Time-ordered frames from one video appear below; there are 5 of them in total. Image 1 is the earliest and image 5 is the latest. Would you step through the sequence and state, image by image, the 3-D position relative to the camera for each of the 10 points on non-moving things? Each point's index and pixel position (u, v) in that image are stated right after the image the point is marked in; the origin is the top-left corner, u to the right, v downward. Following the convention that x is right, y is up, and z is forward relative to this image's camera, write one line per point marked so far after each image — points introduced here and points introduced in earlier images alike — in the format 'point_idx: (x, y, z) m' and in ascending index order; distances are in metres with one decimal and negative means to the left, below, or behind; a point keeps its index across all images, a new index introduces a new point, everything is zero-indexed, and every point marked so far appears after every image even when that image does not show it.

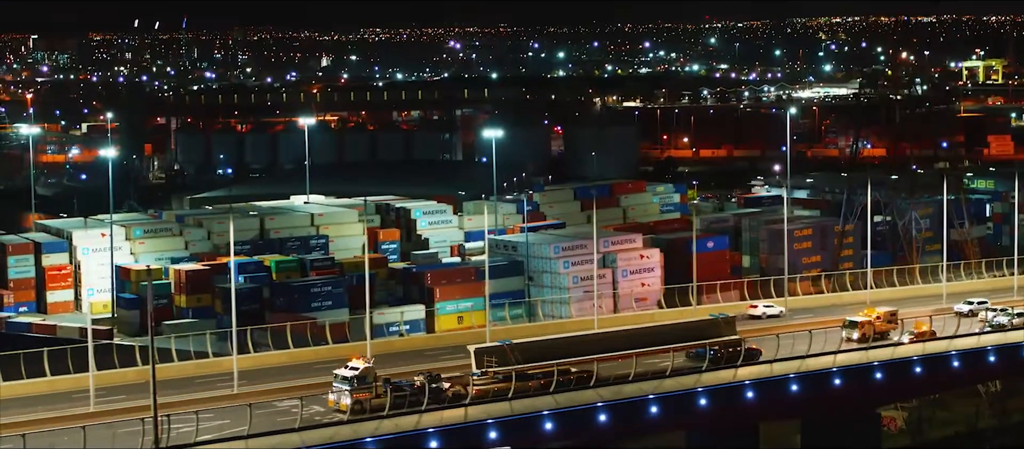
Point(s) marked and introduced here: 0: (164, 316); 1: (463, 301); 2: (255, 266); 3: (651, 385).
0: (-5.8, -1.5, +19.4) m
1: (-0.8, -1.2, +18.4) m
2: (-4.4, -0.7, +19.9) m
3: (+1.6, -1.7, +11.7) m
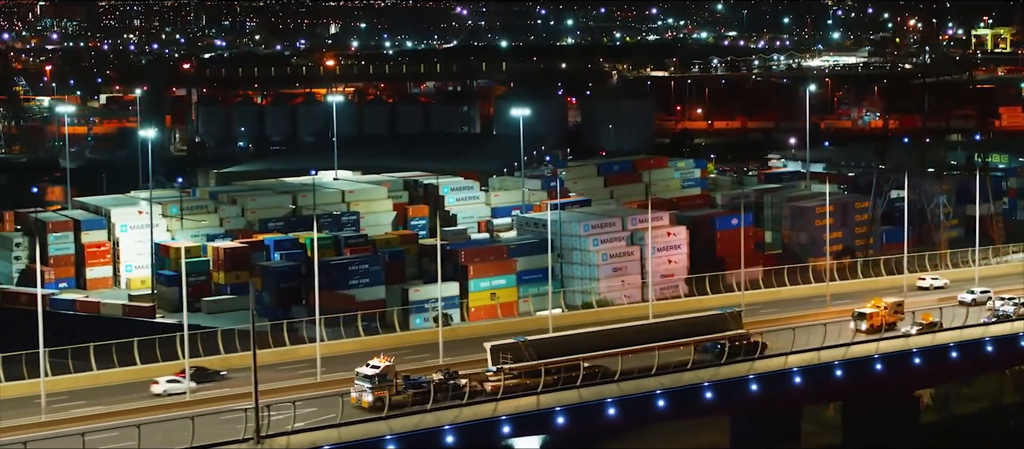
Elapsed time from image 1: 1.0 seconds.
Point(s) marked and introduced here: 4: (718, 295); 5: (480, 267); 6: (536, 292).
0: (-5.3, -1.2, +19.9) m
1: (-0.3, -0.9, +18.9) m
2: (-3.9, -0.3, +20.4) m
3: (+2.2, -1.6, +12.2) m
4: (+3.2, -1.2, +17.5) m
5: (-0.5, -0.7, +18.8) m
6: (+0.4, -1.1, +19.3) m
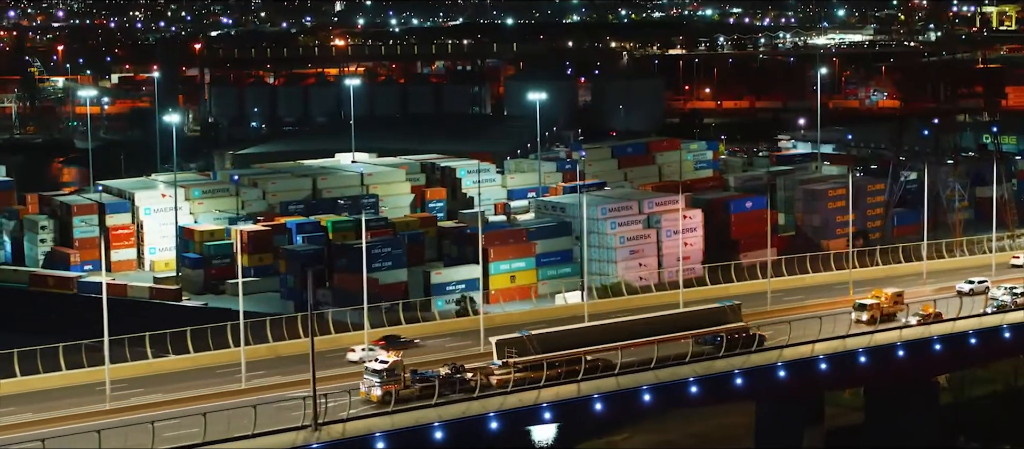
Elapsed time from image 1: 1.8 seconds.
0: (-5.0, -0.9, +20.3) m
1: (+0.1, -0.6, +19.3) m
2: (-3.6, 0.0, +20.8) m
3: (+2.5, -1.5, +12.6) m
4: (+3.5, -0.9, +17.9) m
5: (-0.2, -0.4, +19.2) m
6: (+0.7, -0.8, +19.7) m
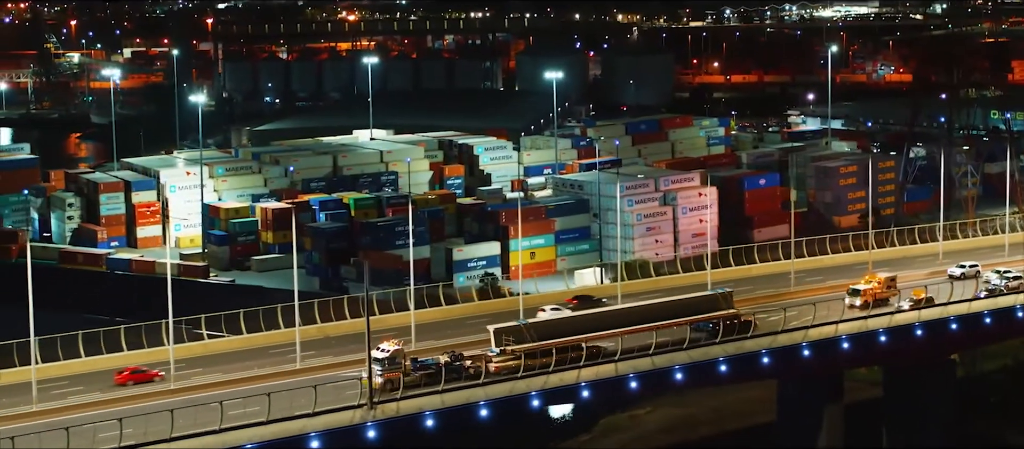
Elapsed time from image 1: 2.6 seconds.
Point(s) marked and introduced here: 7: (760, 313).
0: (-4.6, -0.5, +20.7) m
1: (+0.4, -0.2, +19.7) m
2: (-3.2, +0.4, +21.2) m
3: (+2.8, -1.3, +13.1) m
4: (+3.9, -0.6, +18.4) m
5: (+0.1, -0.1, +19.6) m
6: (+1.1, -0.5, +20.2) m
7: (+3.1, -1.1, +14.4) m
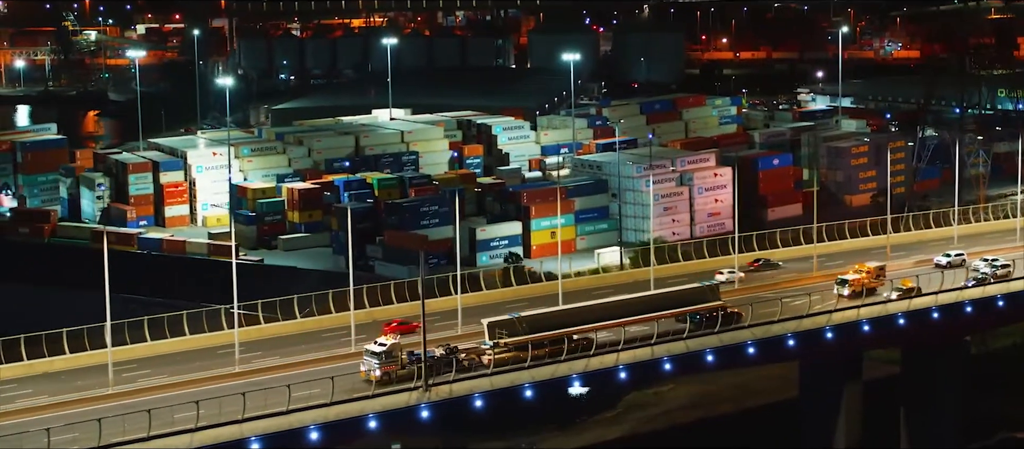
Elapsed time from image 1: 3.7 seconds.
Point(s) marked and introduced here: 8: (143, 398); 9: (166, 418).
0: (-4.2, -0.1, +21.3) m
1: (+0.8, +0.1, +20.3) m
2: (-2.9, +0.8, +21.8) m
3: (+3.2, -1.2, +13.7) m
4: (+4.3, -0.3, +19.0) m
5: (+0.5, +0.3, +20.2) m
6: (+1.4, -0.1, +20.8) m
7: (+3.5, -0.9, +15.0) m
8: (-3.5, -1.6, +10.9) m
9: (-3.1, -1.7, +10.1) m
